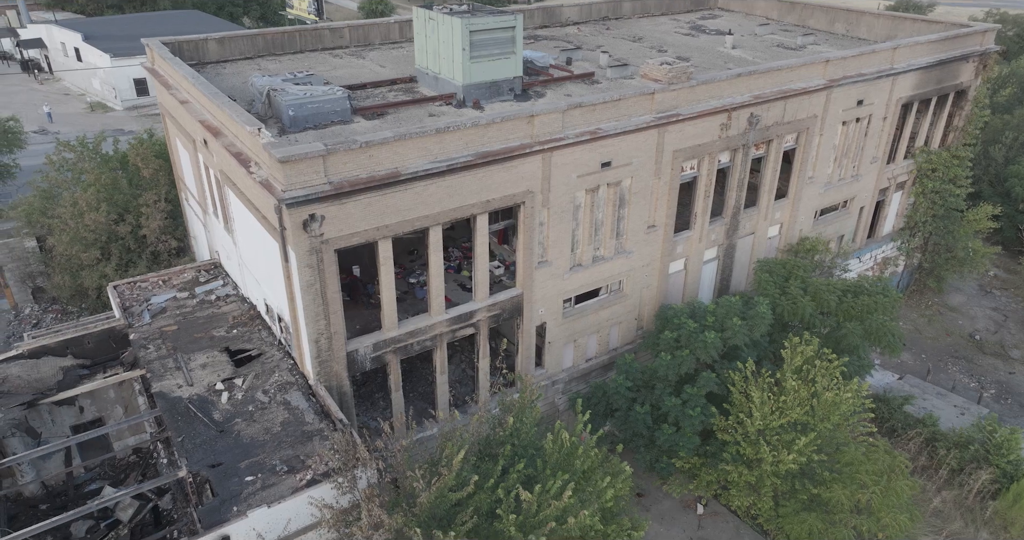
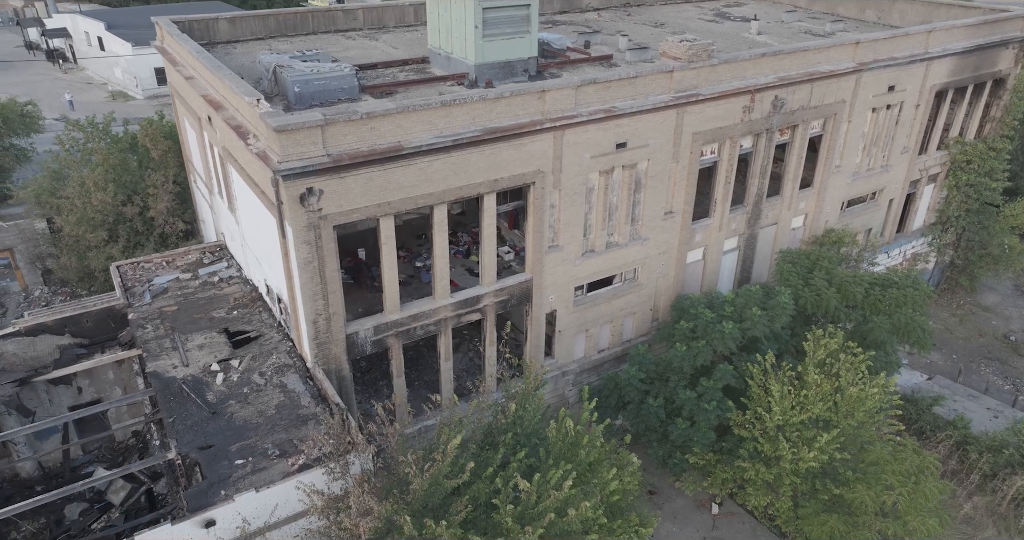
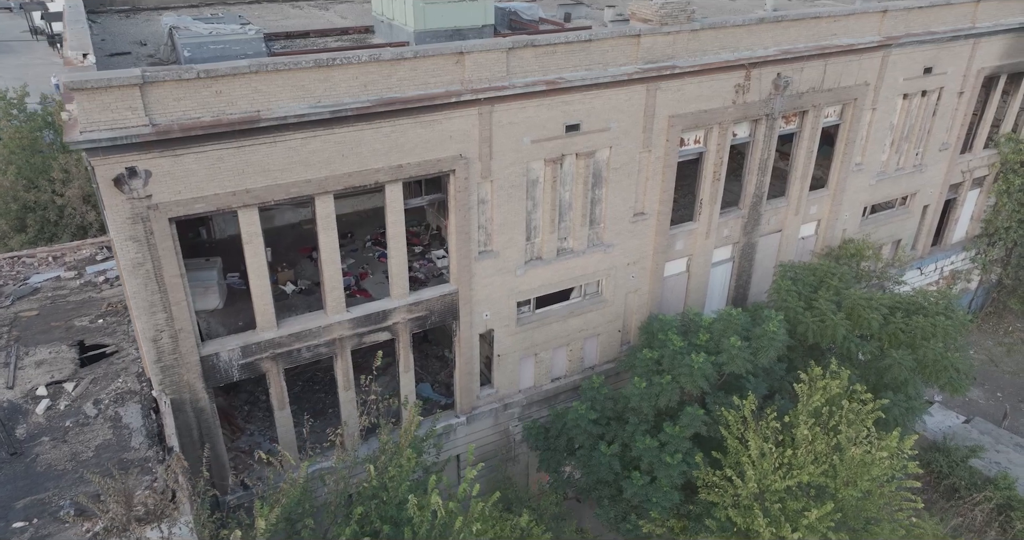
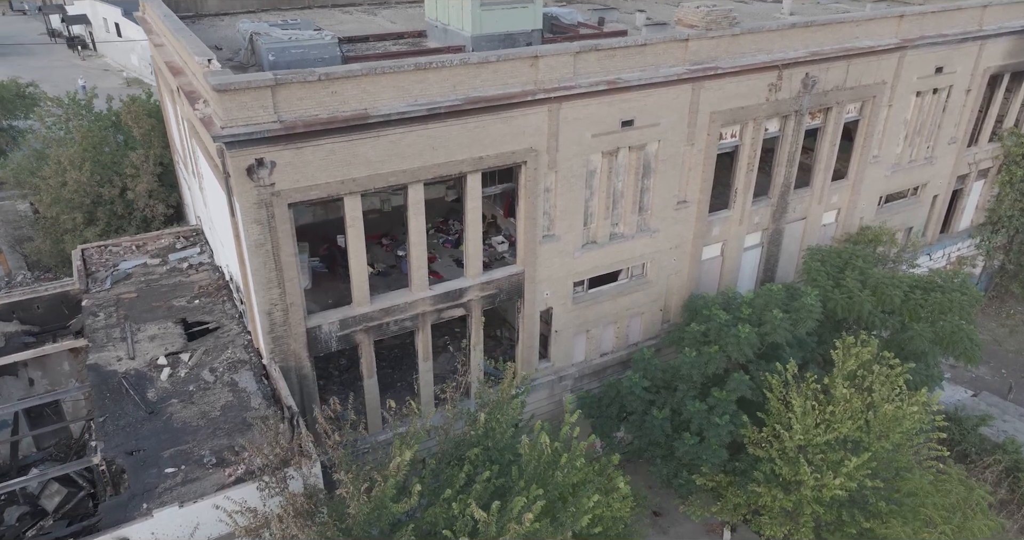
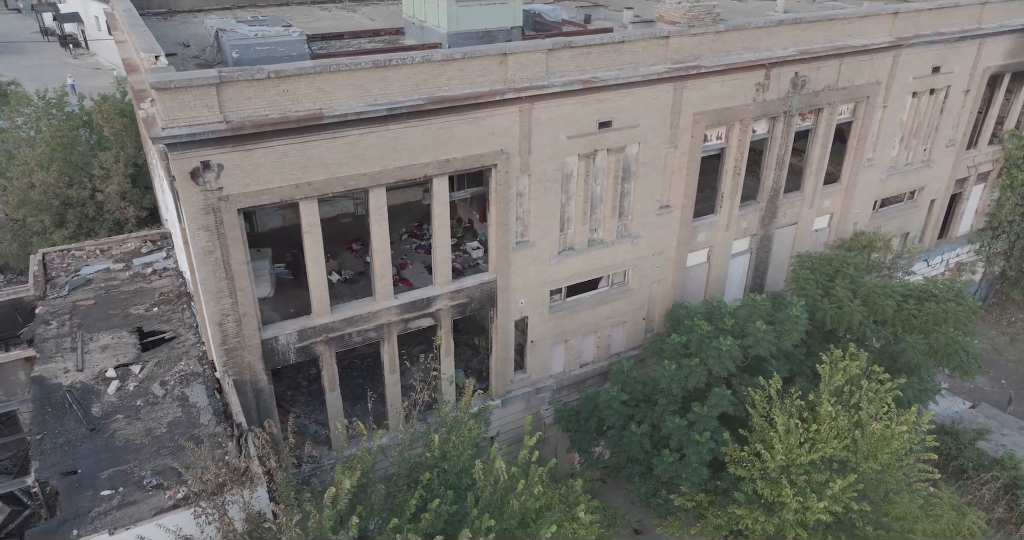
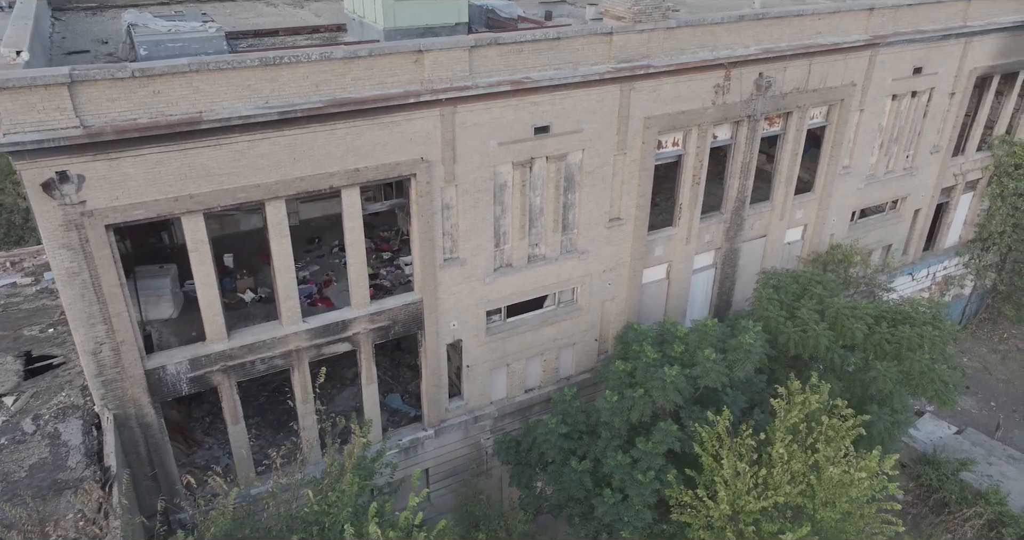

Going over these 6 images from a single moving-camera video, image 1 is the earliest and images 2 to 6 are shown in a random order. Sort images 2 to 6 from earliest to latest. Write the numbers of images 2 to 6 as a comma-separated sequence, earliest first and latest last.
2, 4, 5, 3, 6
